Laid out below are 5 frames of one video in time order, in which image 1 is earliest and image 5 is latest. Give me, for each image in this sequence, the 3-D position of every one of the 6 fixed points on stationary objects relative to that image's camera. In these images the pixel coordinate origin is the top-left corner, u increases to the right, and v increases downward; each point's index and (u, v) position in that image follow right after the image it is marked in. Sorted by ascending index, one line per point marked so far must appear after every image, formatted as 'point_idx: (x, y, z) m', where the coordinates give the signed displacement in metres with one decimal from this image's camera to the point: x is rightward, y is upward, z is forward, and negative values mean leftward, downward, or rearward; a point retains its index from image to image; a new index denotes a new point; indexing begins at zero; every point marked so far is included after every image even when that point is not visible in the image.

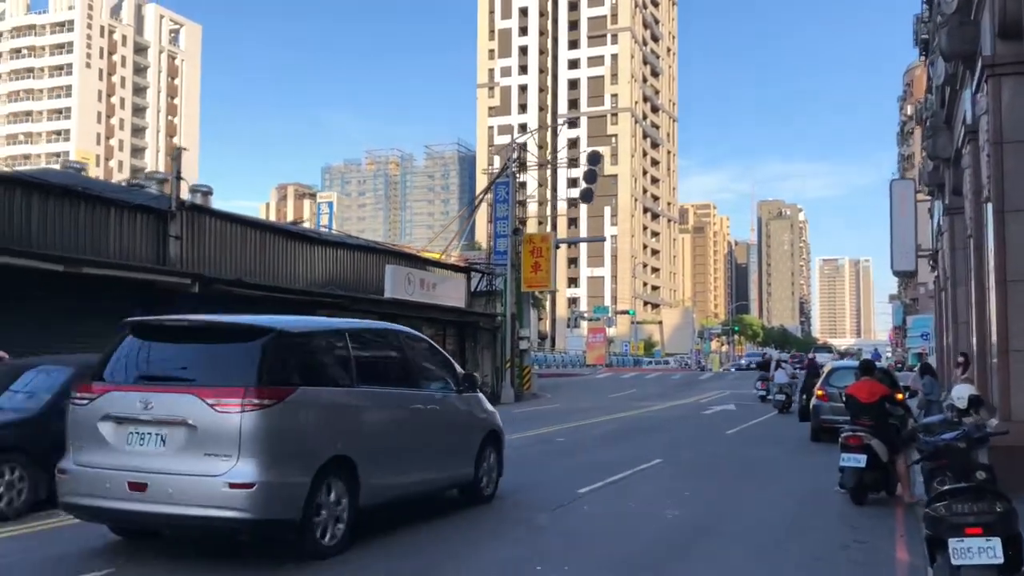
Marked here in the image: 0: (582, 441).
0: (+1.4, -3.0, +18.3) m
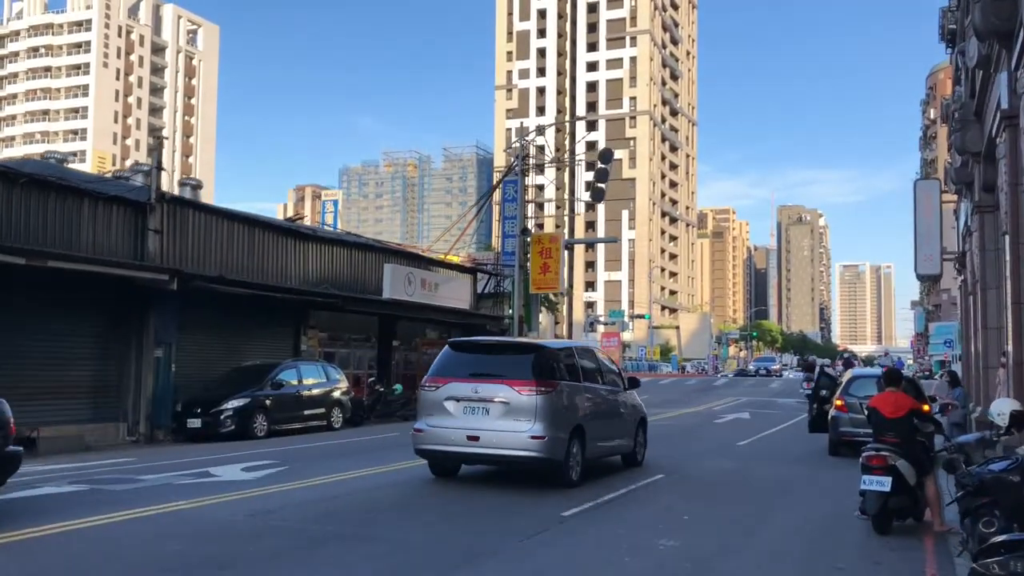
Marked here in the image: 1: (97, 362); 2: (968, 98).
0: (+1.3, -3.0, +17.0) m
1: (-8.4, -1.5, +18.8) m
2: (+9.3, +3.9, +19.0) m
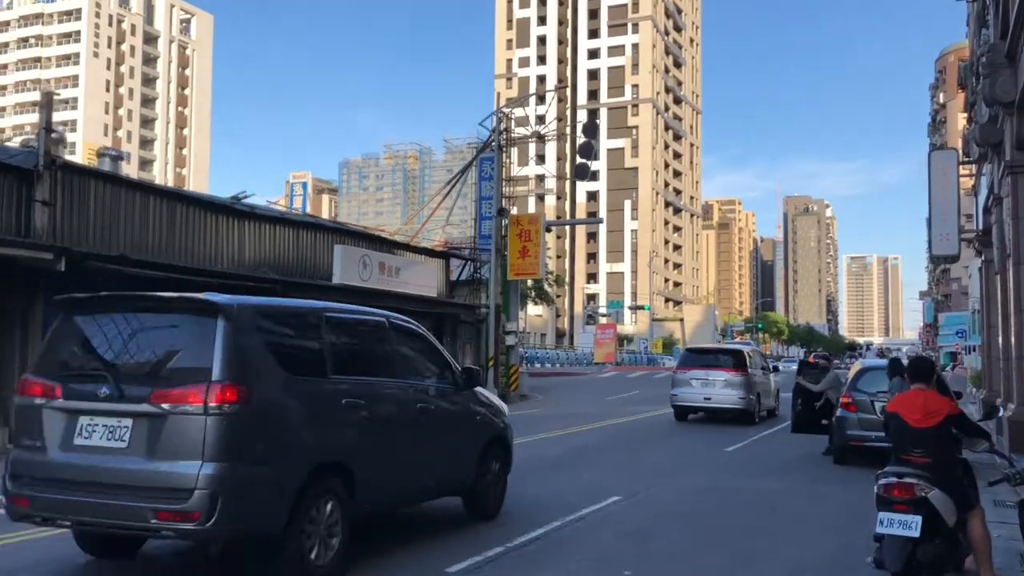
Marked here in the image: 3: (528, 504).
0: (+0.3, -2.6, +14.1) m
1: (-9.3, -1.2, +16.0) m
2: (+8.3, +4.3, +16.0) m
3: (+0.2, -2.4, +10.5) m
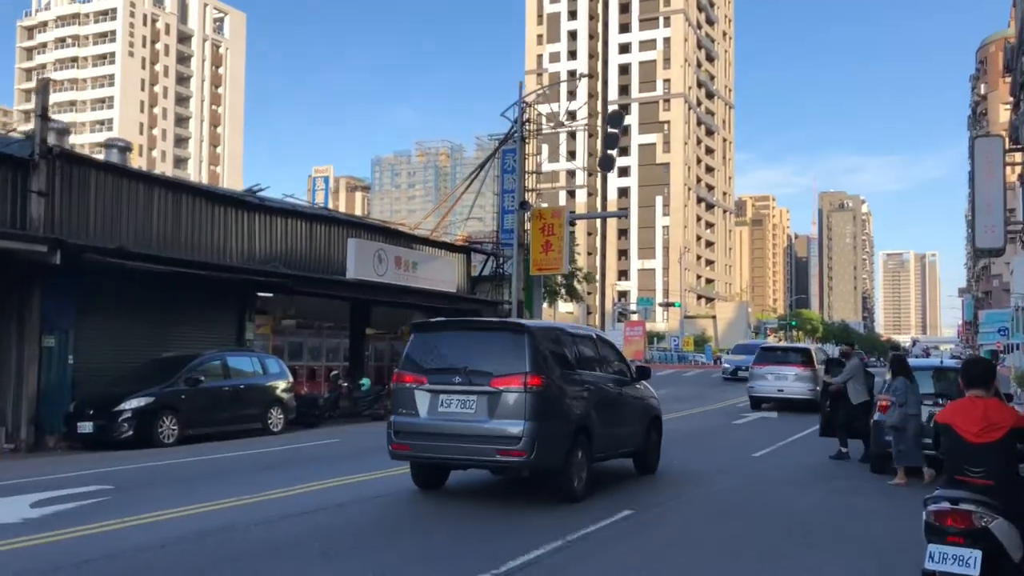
0: (+0.5, -2.6, +13.2) m
1: (-9.1, -1.1, +15.4) m
2: (+8.6, +4.4, +14.8) m
3: (+0.2, -2.3, +9.6) m
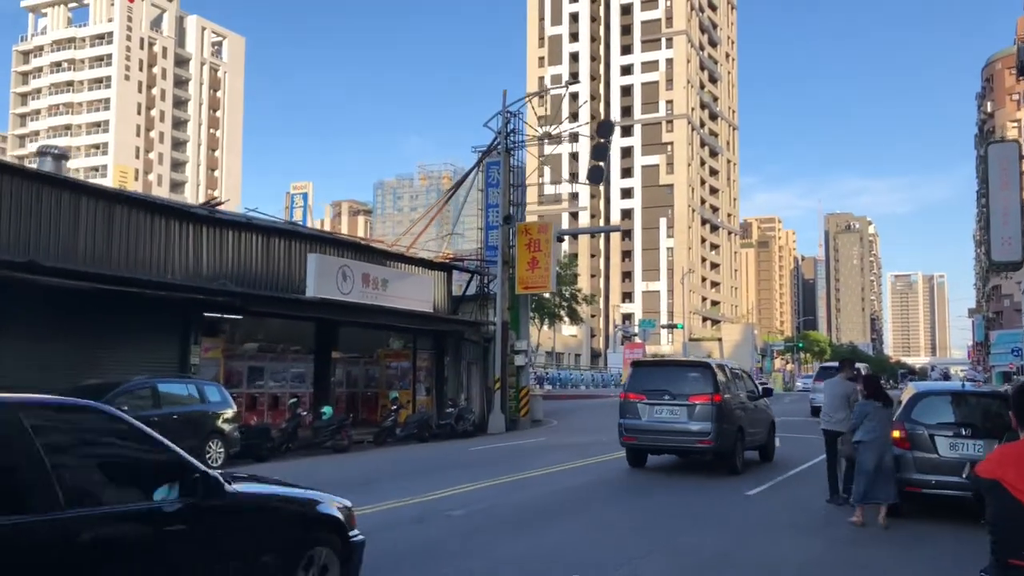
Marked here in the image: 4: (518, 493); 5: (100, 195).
0: (-0.1, -2.7, +11.2) m
1: (-9.7, -1.4, +13.5) m
2: (+7.9, +4.3, +12.9) m
3: (-0.4, -2.4, +7.6) m
4: (-0.3, -2.8, +12.7) m
5: (-7.6, +1.7, +17.2) m
